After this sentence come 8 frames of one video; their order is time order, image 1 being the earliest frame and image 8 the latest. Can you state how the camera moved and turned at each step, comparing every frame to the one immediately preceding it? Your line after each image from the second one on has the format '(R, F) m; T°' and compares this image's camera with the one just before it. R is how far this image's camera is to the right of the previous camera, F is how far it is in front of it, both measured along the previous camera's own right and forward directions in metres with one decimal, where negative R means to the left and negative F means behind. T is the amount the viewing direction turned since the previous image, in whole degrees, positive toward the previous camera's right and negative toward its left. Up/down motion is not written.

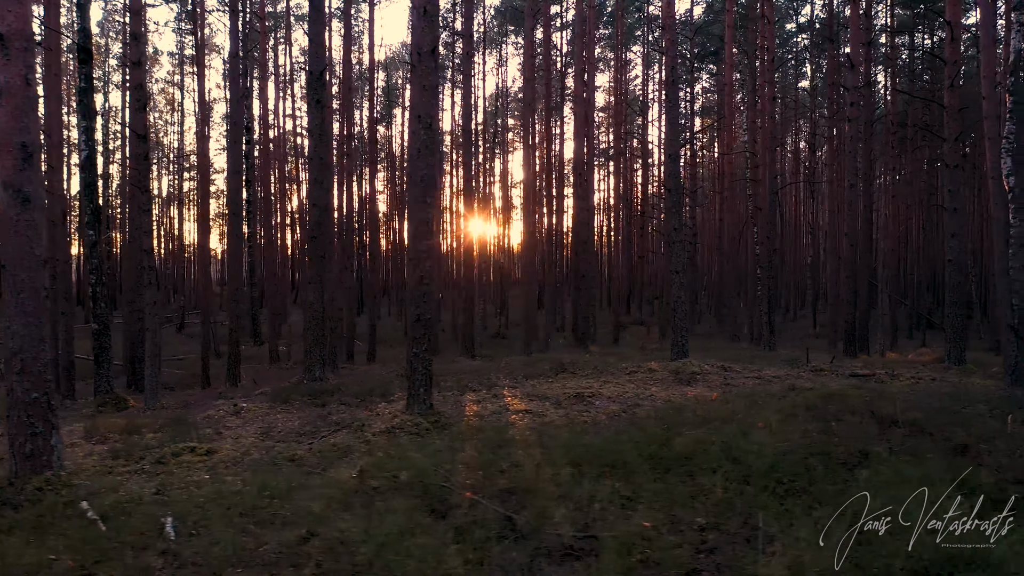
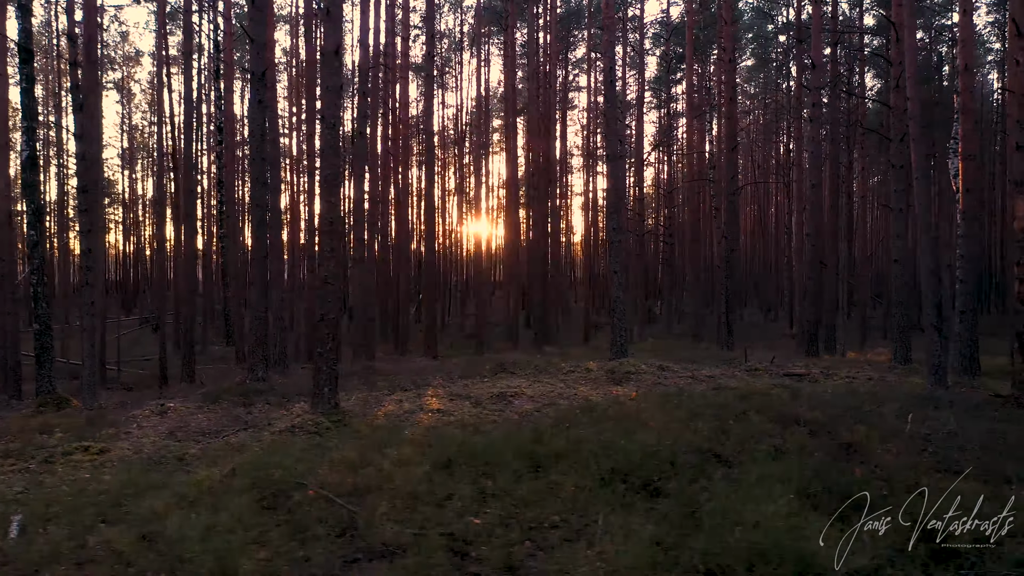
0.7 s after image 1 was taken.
(+1.1, 0.0) m; 0°
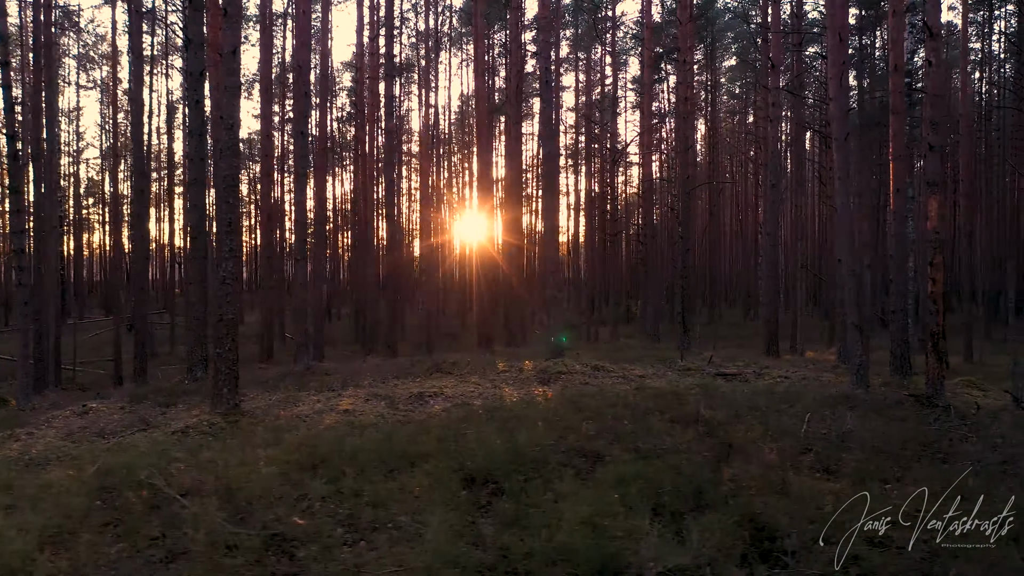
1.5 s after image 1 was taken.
(+1.2, 0.0) m; 0°
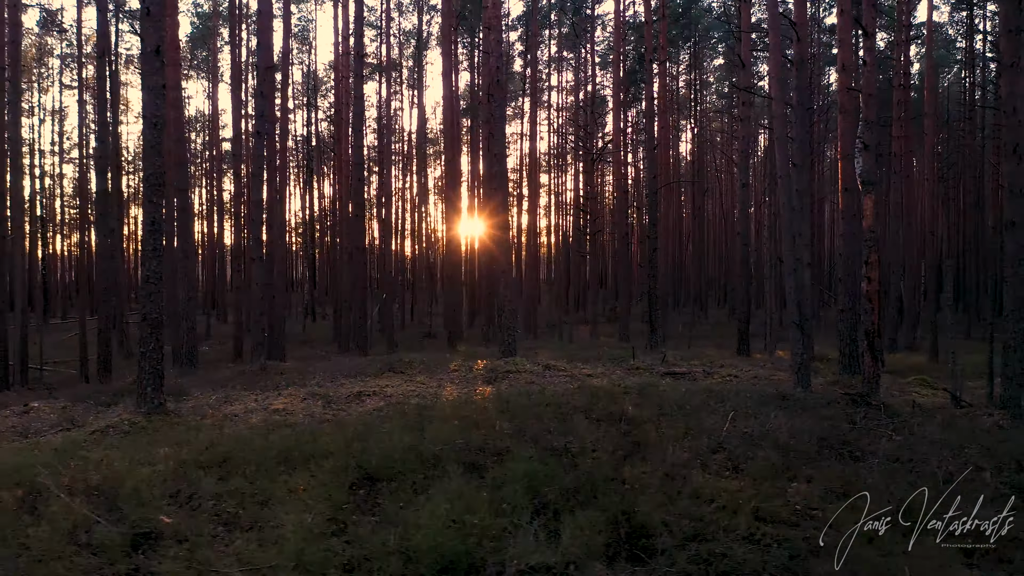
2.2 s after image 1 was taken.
(+0.9, 0.0) m; 0°
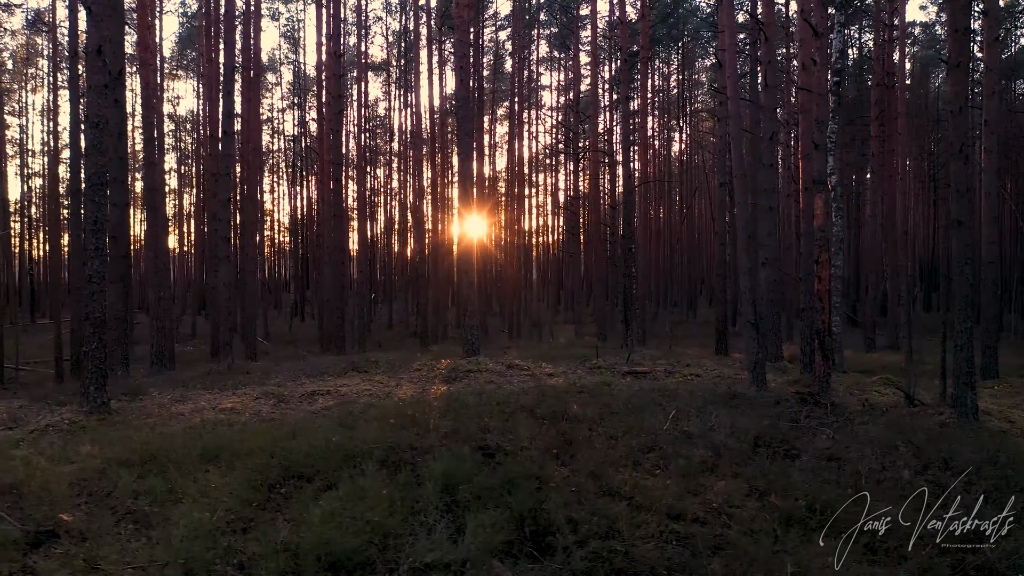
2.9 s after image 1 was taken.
(+0.7, 0.0) m; 0°
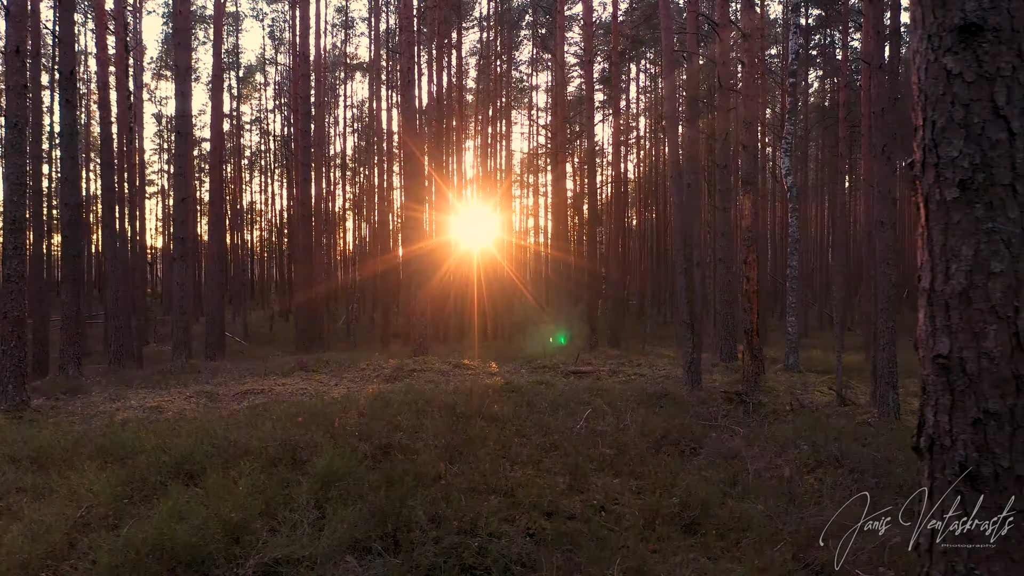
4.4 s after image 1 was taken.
(+1.0, -0.1) m; 0°
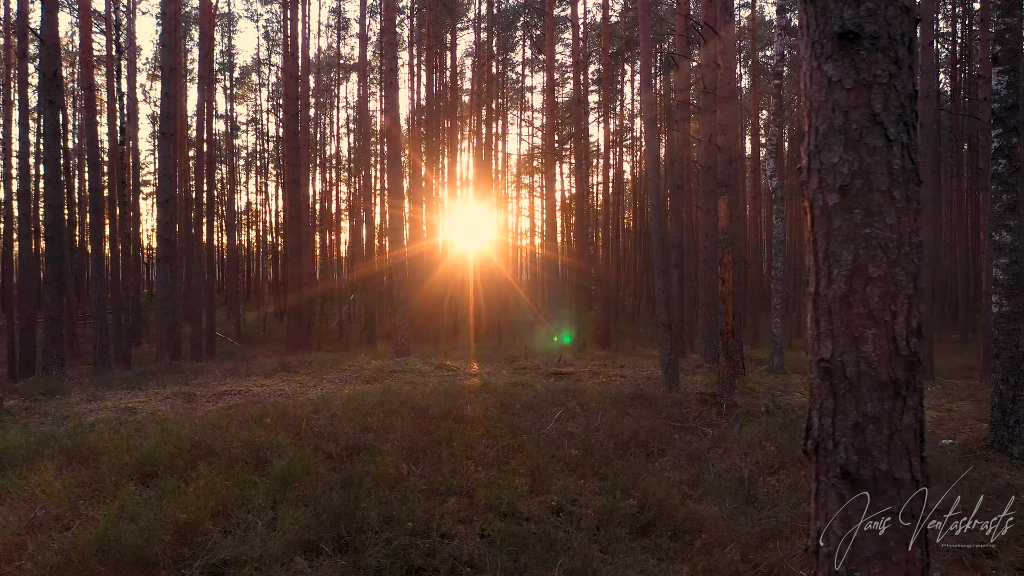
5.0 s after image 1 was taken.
(+0.4, 0.0) m; 0°
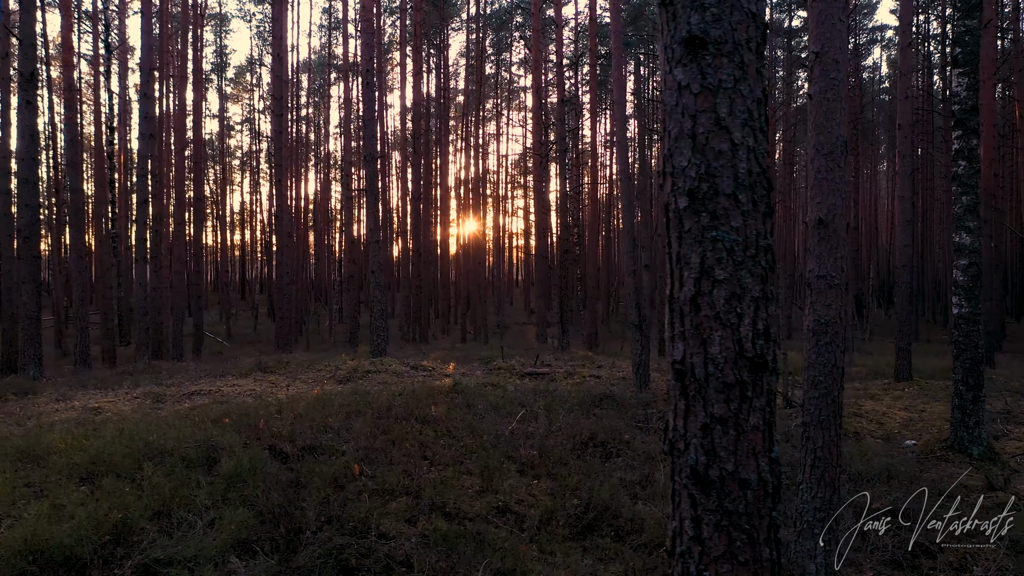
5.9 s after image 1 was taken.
(+0.5, 0.0) m; 0°
